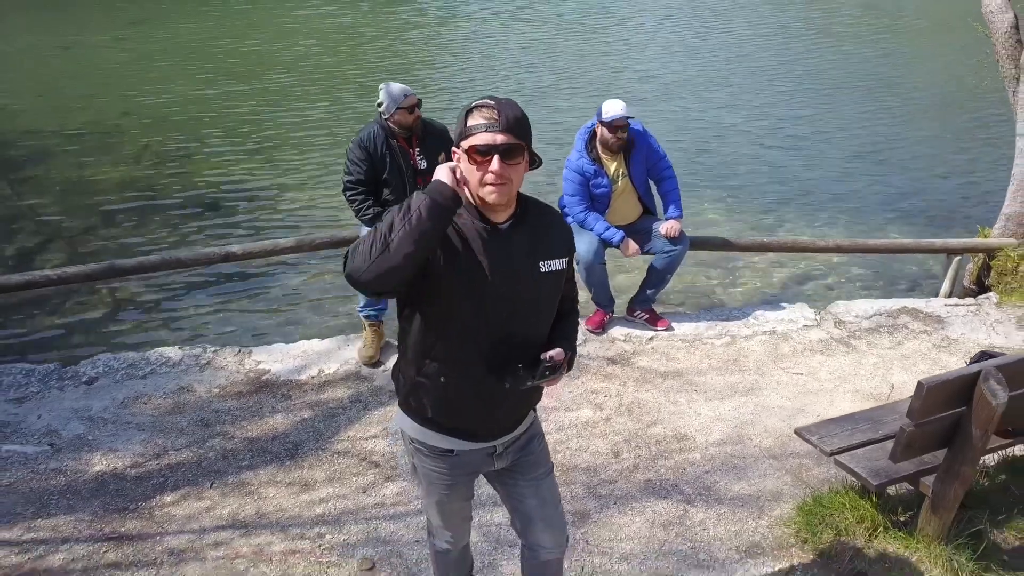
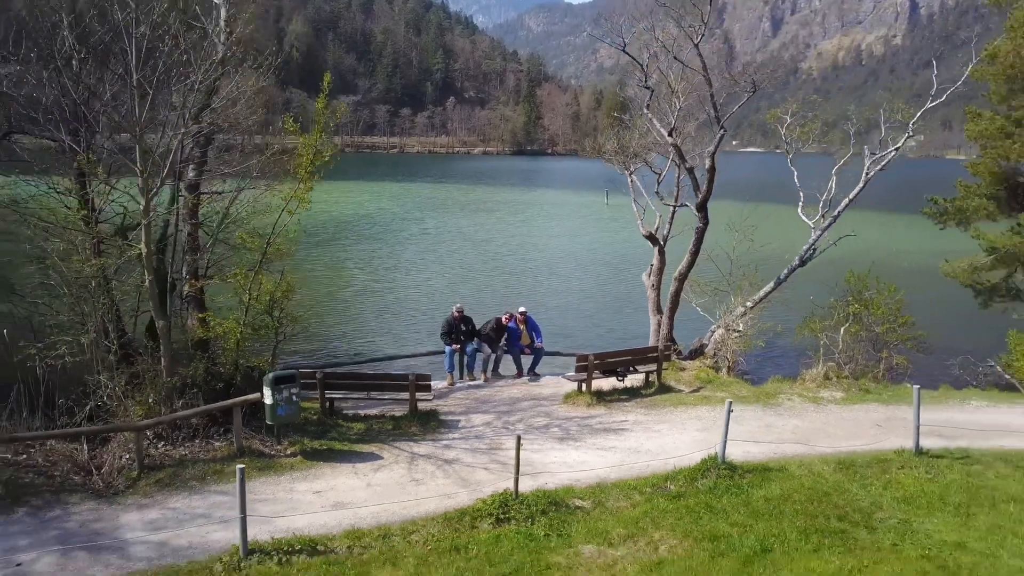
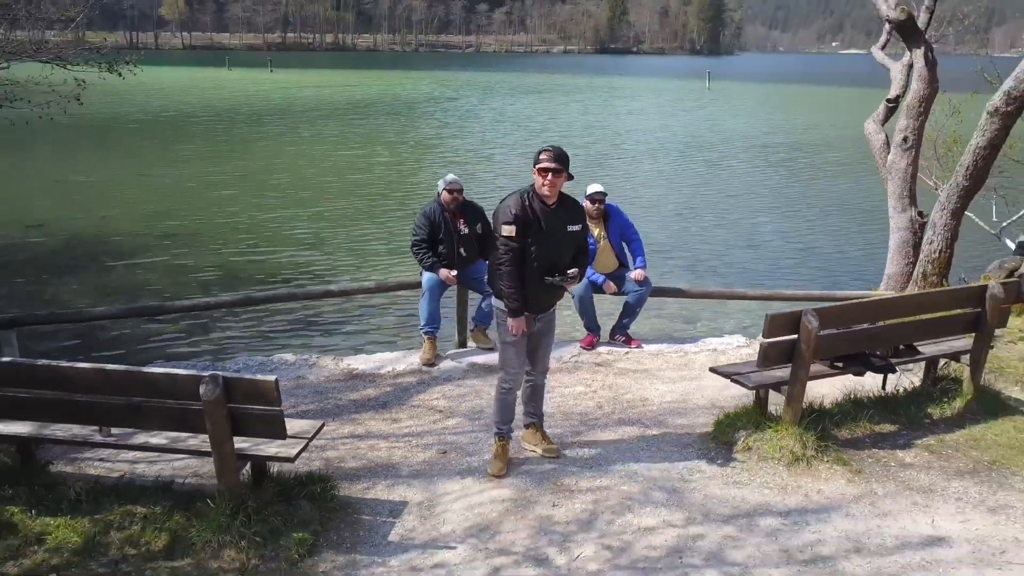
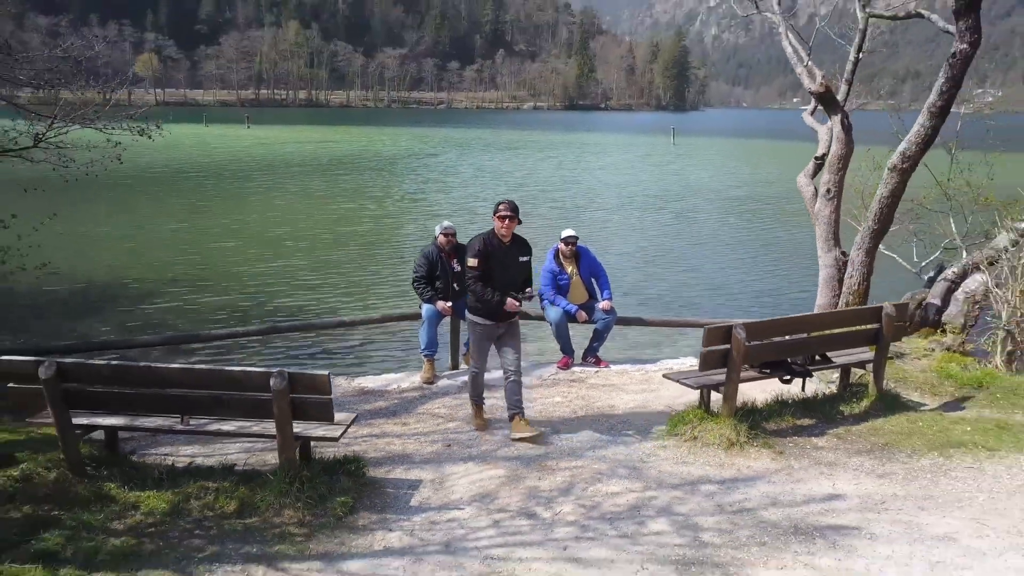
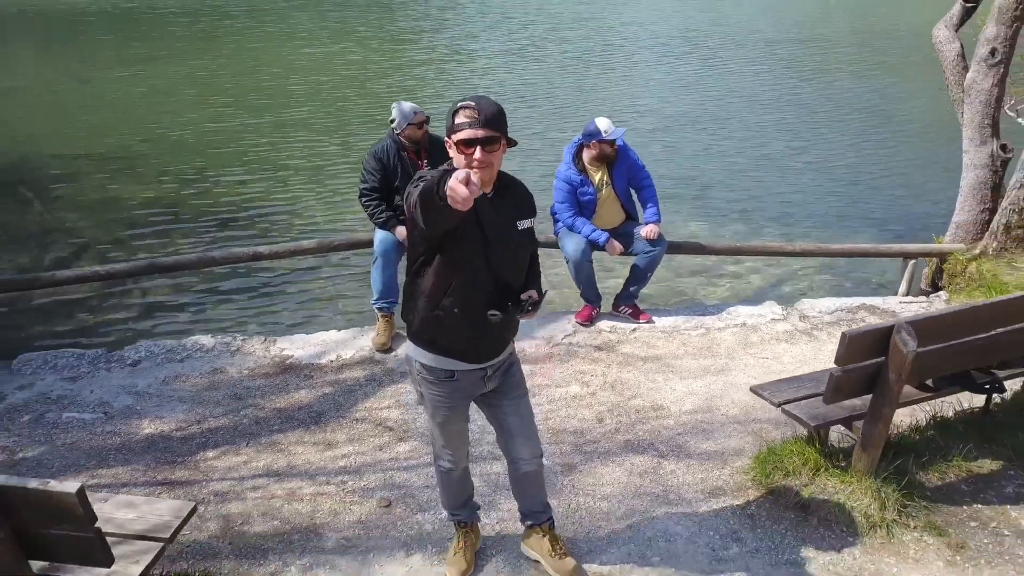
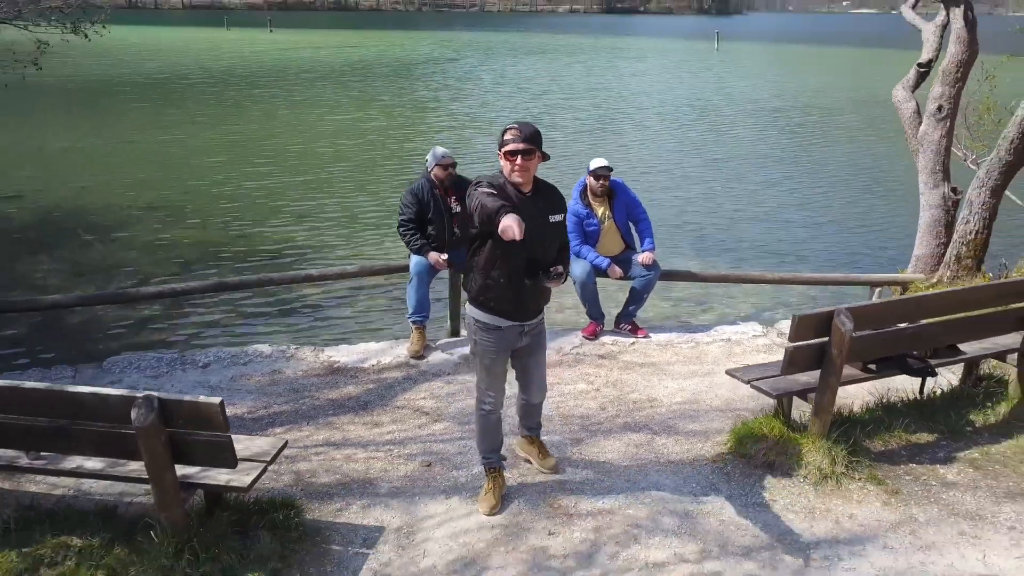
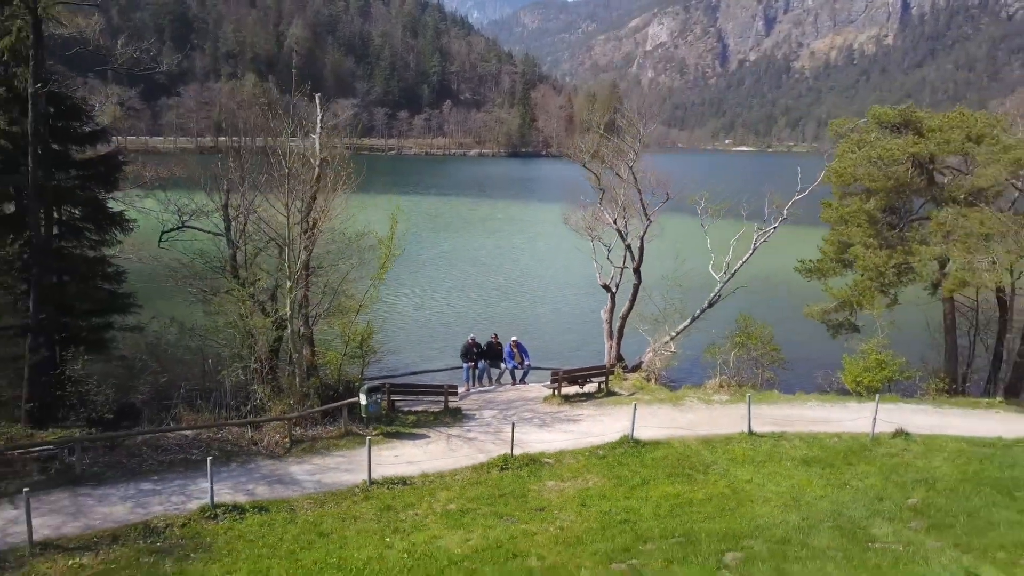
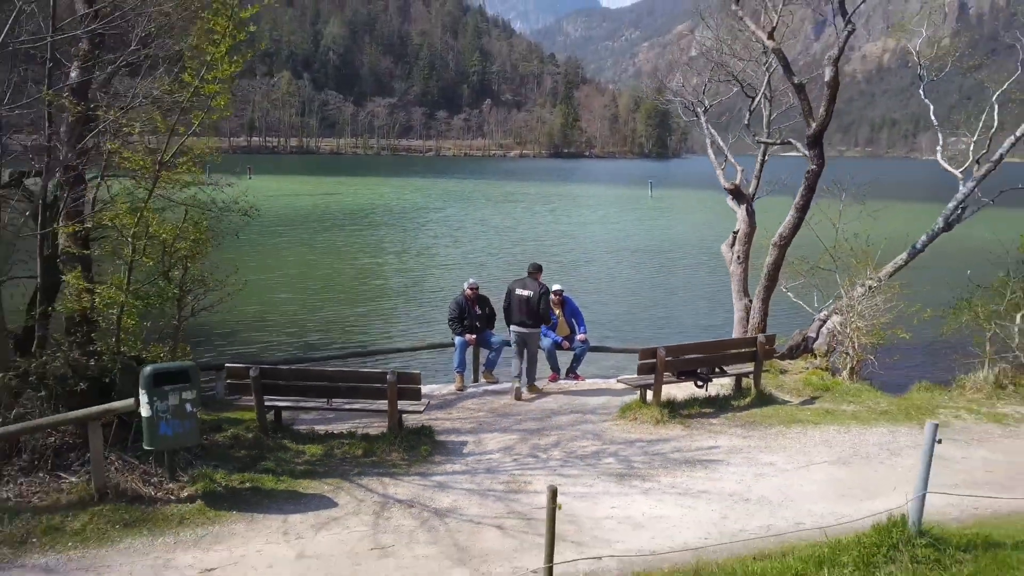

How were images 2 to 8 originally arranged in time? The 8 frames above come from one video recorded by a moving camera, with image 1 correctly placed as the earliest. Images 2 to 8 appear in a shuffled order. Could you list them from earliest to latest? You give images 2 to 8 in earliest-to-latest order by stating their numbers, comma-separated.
5, 6, 3, 4, 8, 2, 7
